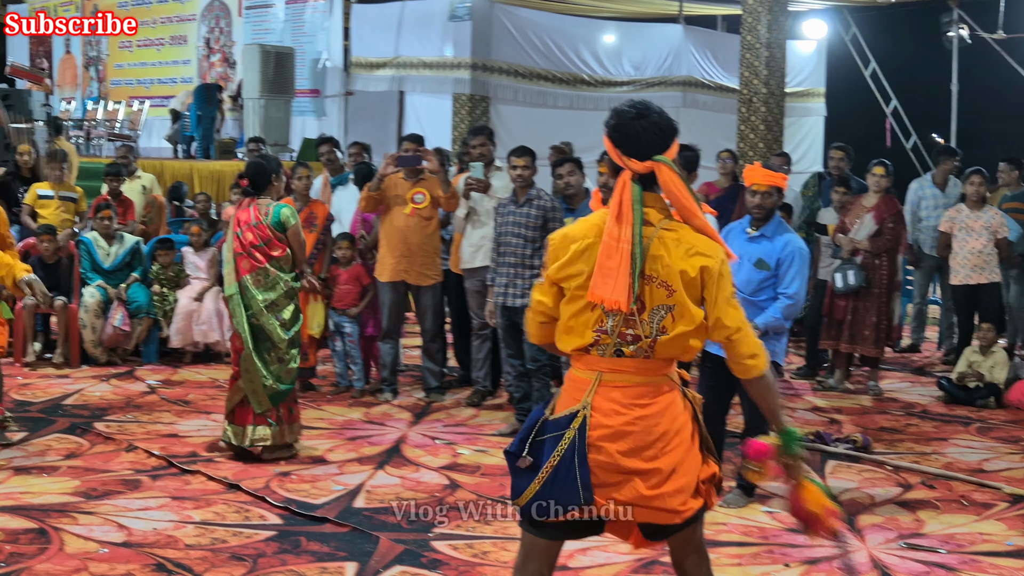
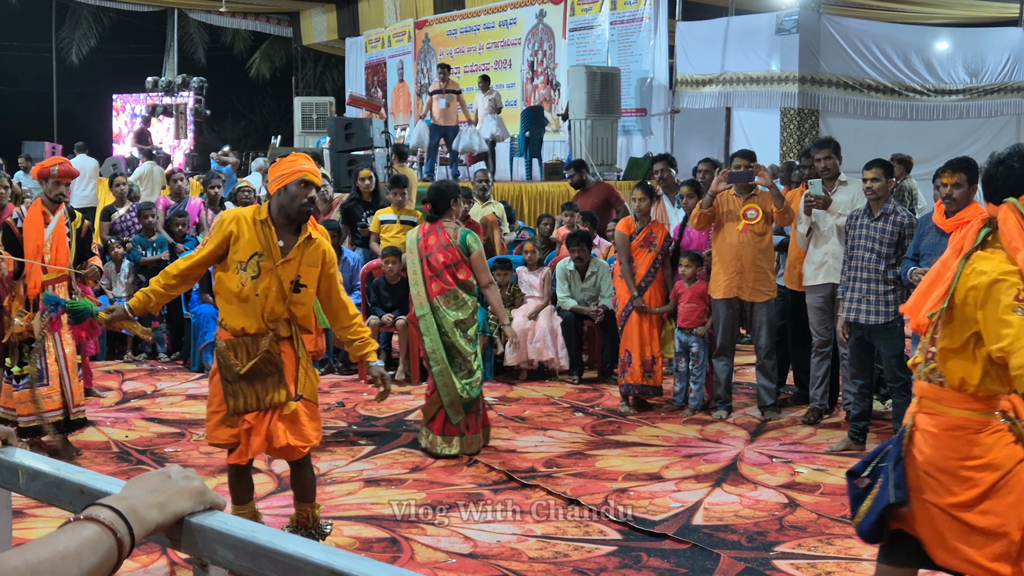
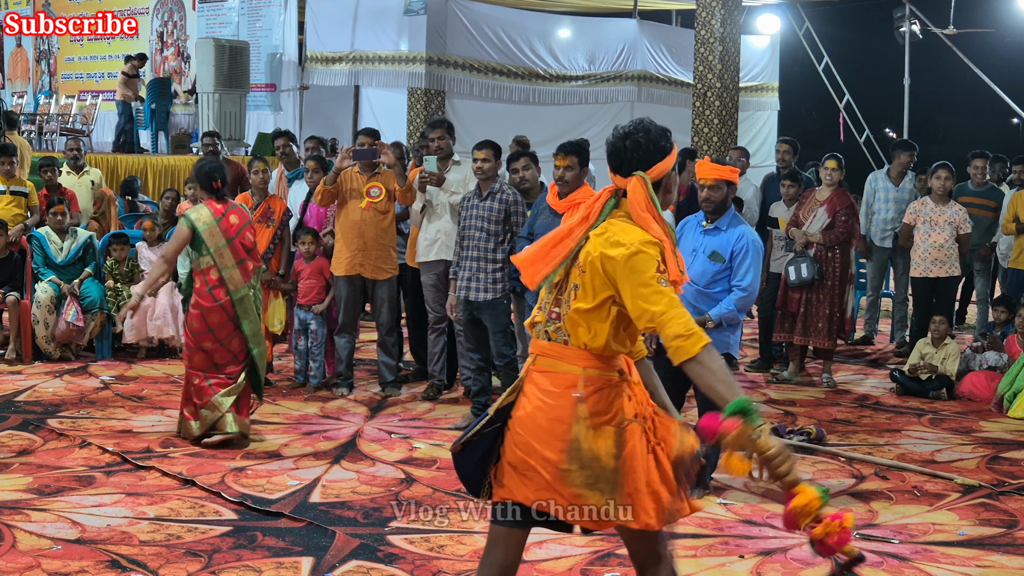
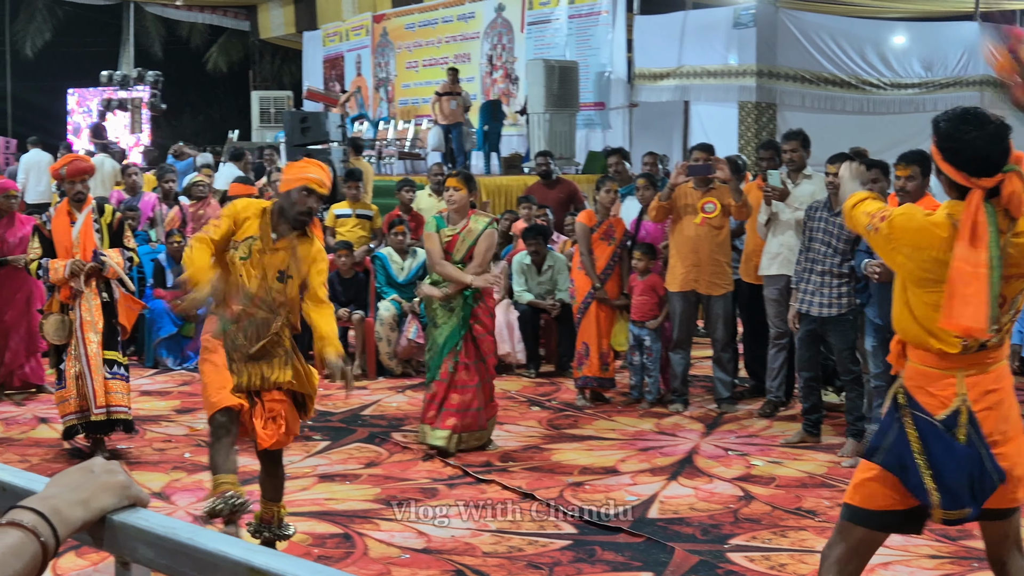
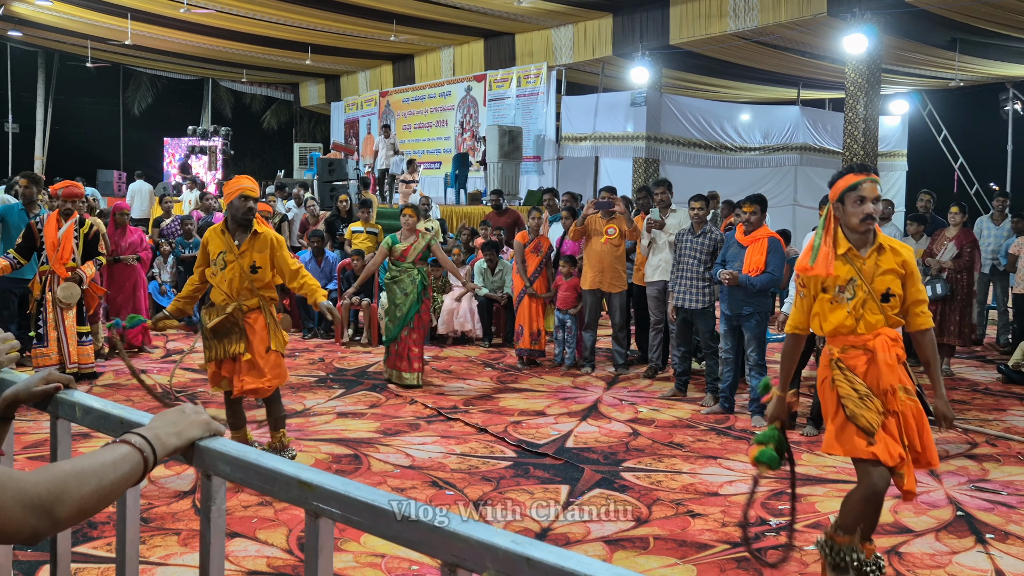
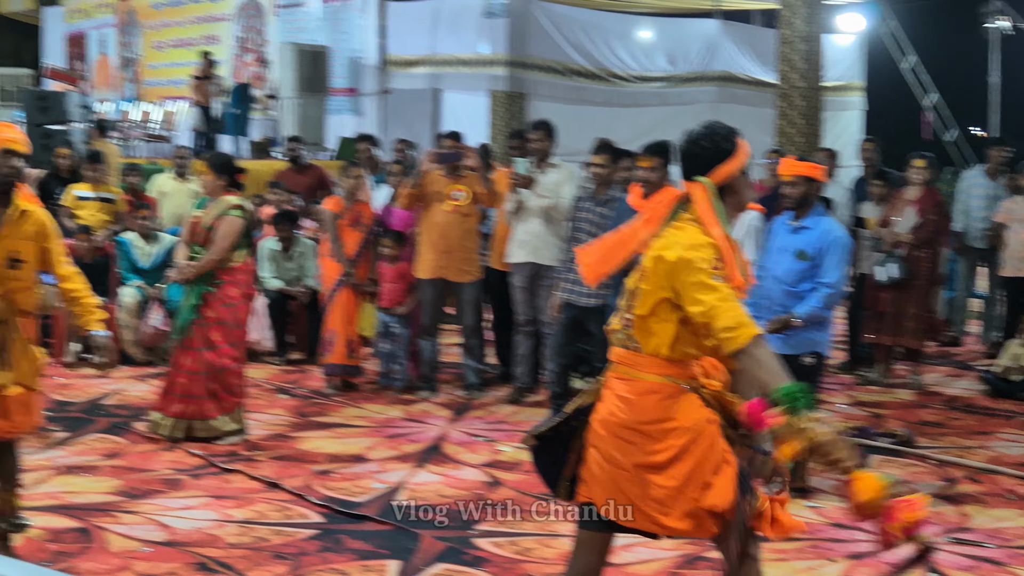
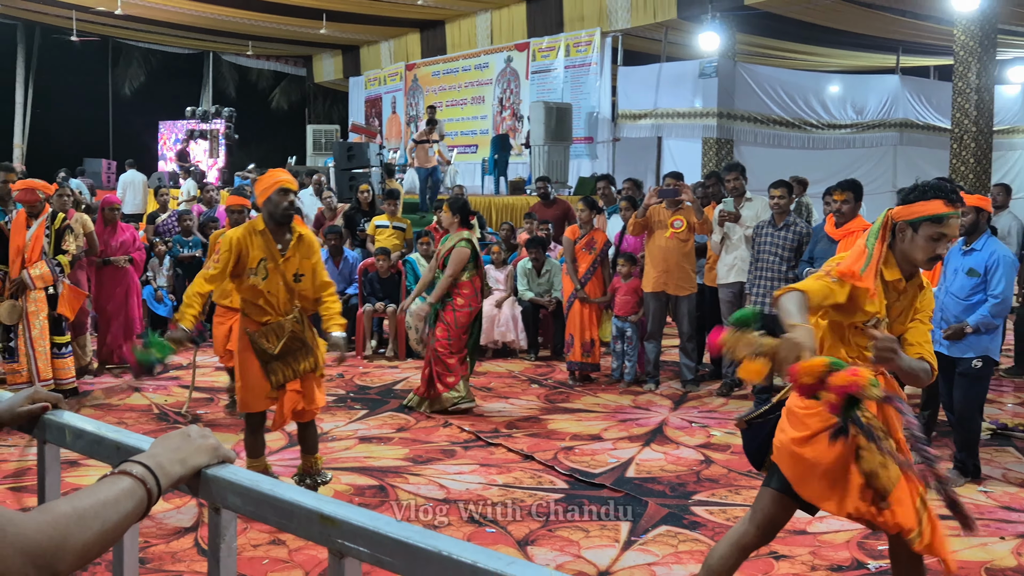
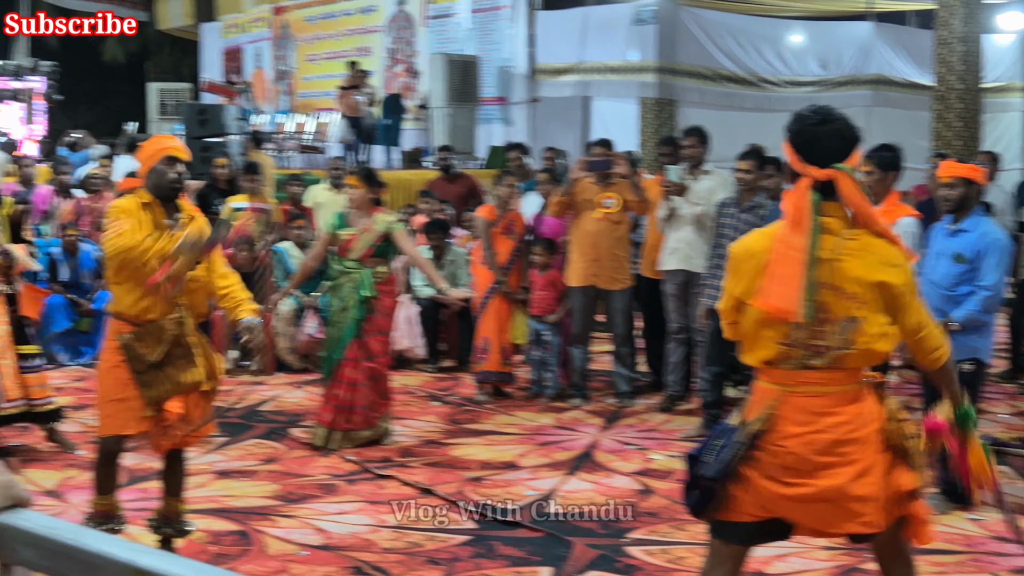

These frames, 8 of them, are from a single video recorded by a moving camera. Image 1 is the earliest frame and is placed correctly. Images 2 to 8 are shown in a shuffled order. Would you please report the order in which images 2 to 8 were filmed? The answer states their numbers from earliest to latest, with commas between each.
3, 6, 8, 4, 2, 7, 5
